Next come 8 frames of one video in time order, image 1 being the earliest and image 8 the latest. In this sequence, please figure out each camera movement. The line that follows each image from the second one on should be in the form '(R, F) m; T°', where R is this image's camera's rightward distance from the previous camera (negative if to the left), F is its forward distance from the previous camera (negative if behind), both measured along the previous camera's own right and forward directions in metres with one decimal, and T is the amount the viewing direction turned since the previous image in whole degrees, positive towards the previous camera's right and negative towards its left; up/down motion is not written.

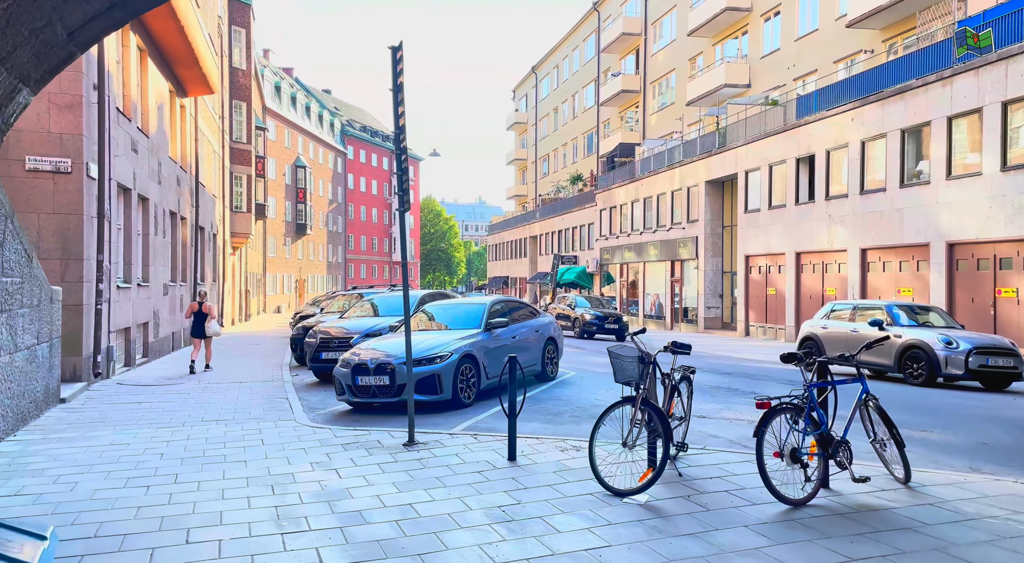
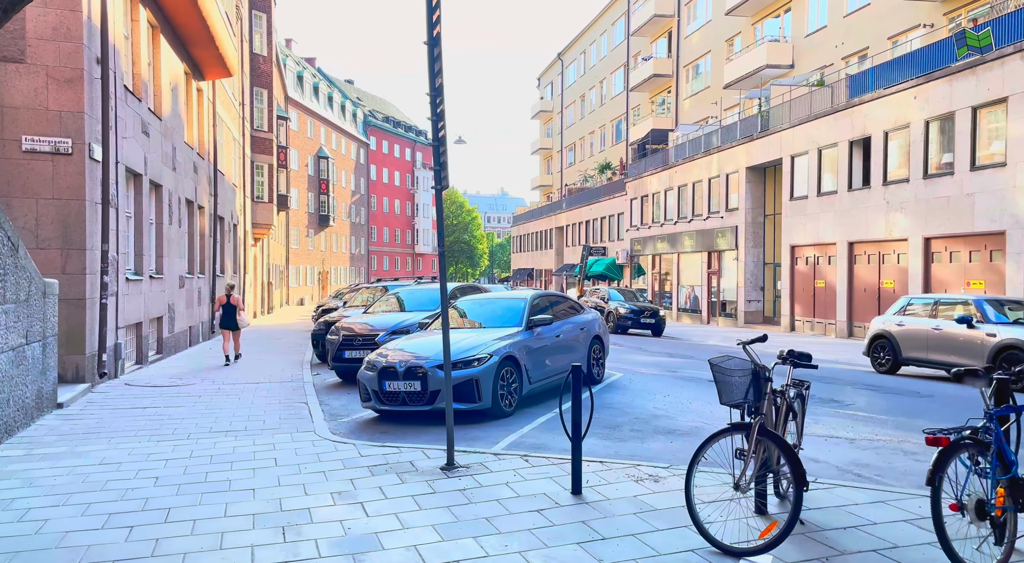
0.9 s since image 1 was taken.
(-0.3, +1.2) m; -2°
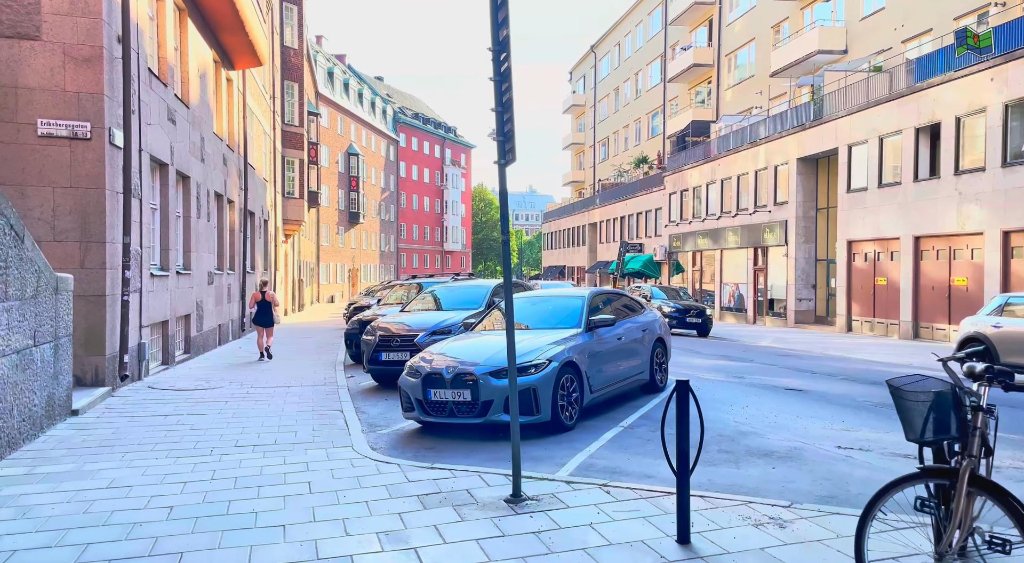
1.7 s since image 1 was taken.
(-0.3, +1.0) m; -2°
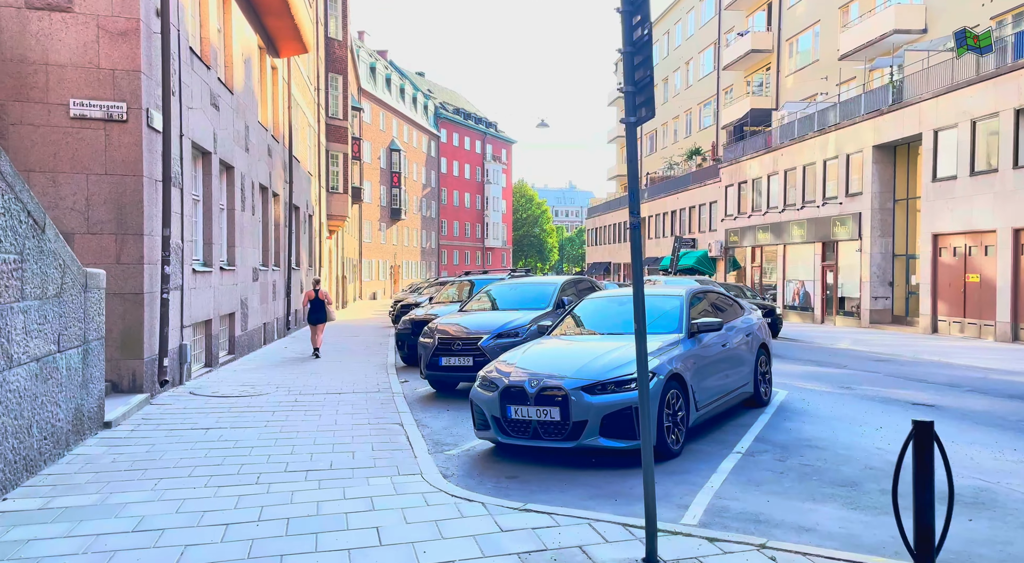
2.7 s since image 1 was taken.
(-0.5, +1.1) m; -3°
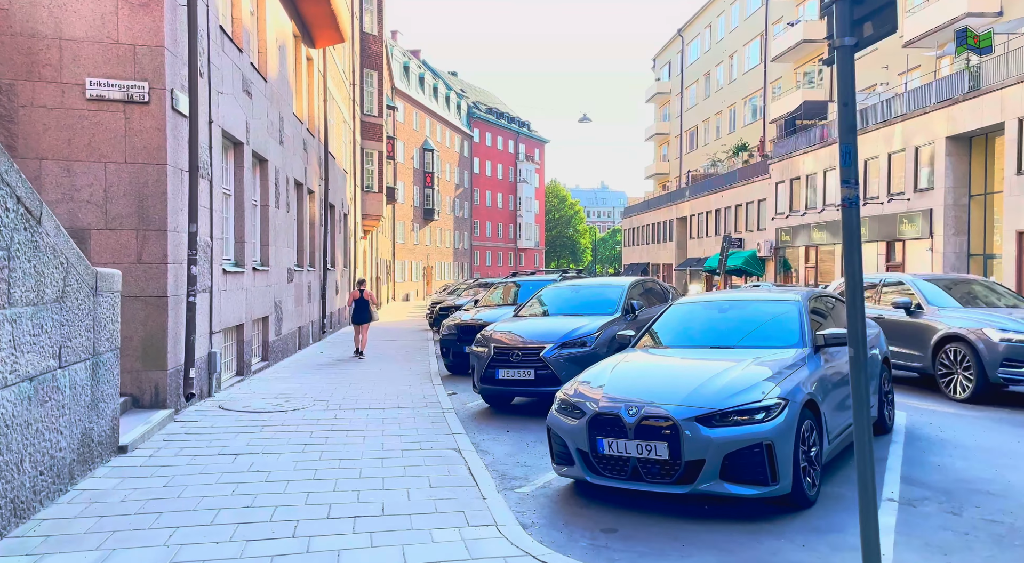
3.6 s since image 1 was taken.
(-0.4, +1.2) m; -2°
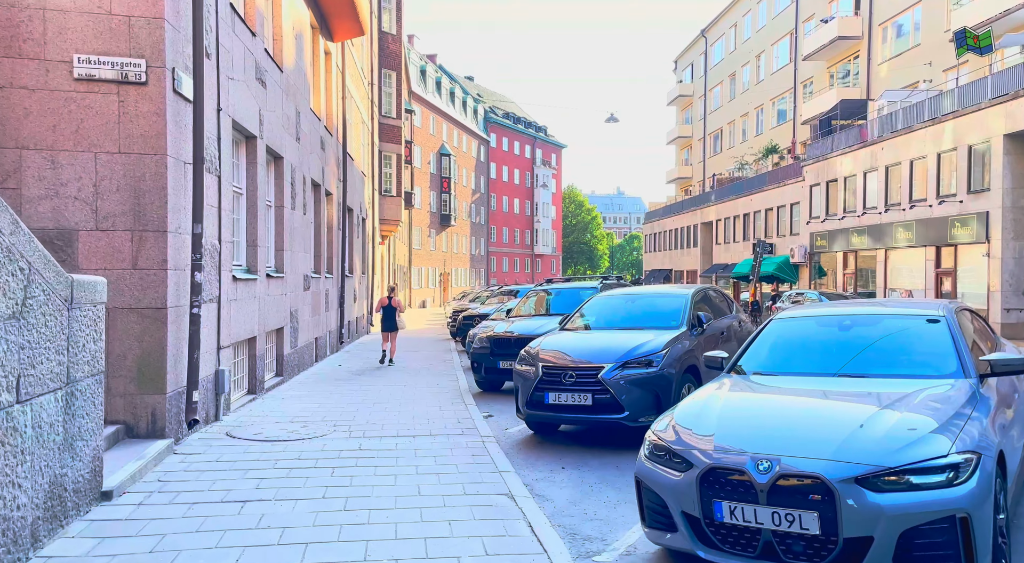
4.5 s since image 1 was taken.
(-0.4, +1.2) m; -1°
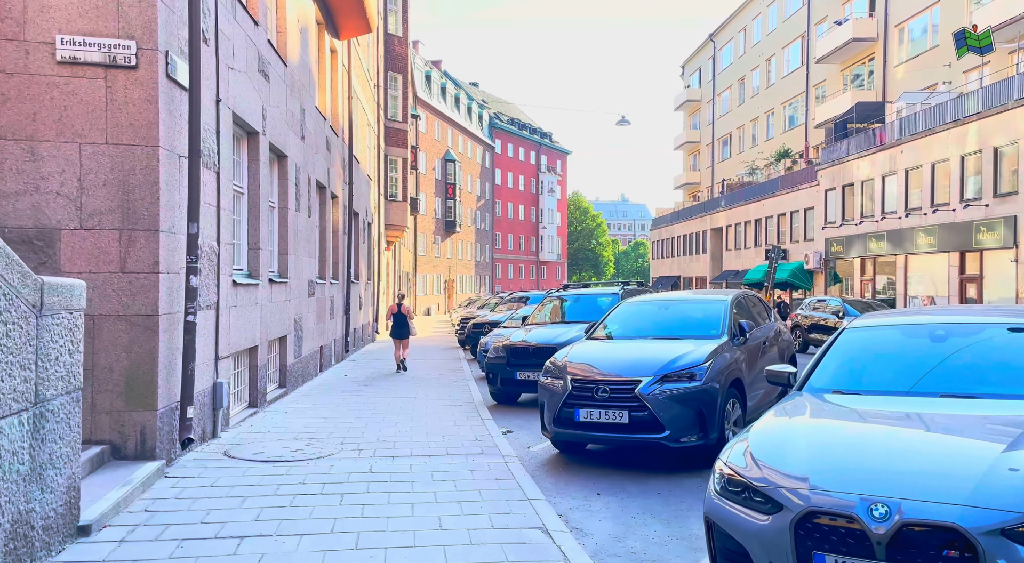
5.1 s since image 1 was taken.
(-0.2, +0.7) m; 0°
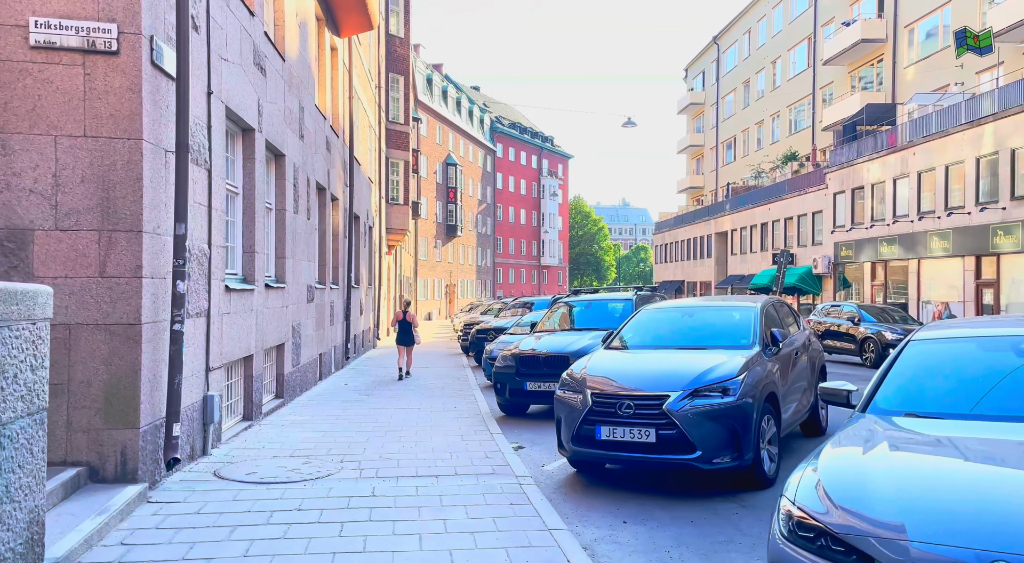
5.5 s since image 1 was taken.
(-0.1, +0.6) m; 0°
